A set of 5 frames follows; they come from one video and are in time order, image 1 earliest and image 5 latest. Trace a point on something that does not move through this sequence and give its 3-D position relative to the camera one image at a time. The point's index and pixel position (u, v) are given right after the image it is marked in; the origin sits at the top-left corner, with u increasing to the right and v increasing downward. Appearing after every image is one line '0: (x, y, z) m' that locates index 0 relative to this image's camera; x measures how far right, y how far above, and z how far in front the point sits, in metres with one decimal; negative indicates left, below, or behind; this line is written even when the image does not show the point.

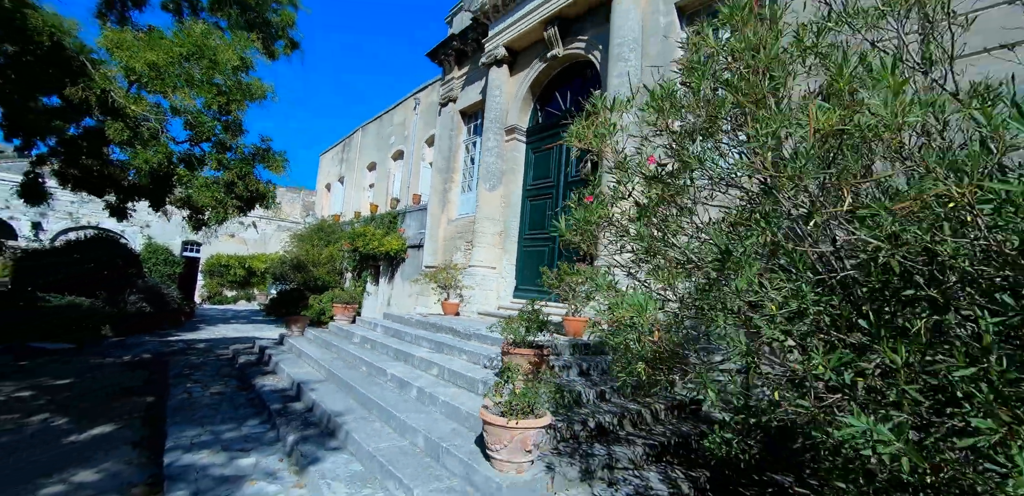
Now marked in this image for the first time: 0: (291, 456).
0: (-1.7, -1.6, +3.2) m
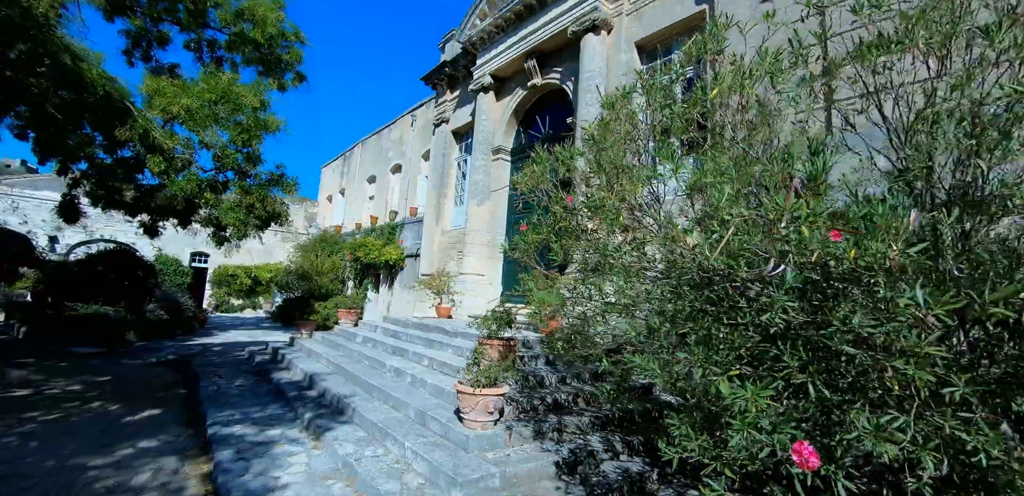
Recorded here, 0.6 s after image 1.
0: (-2.0, -1.7, +4.0) m
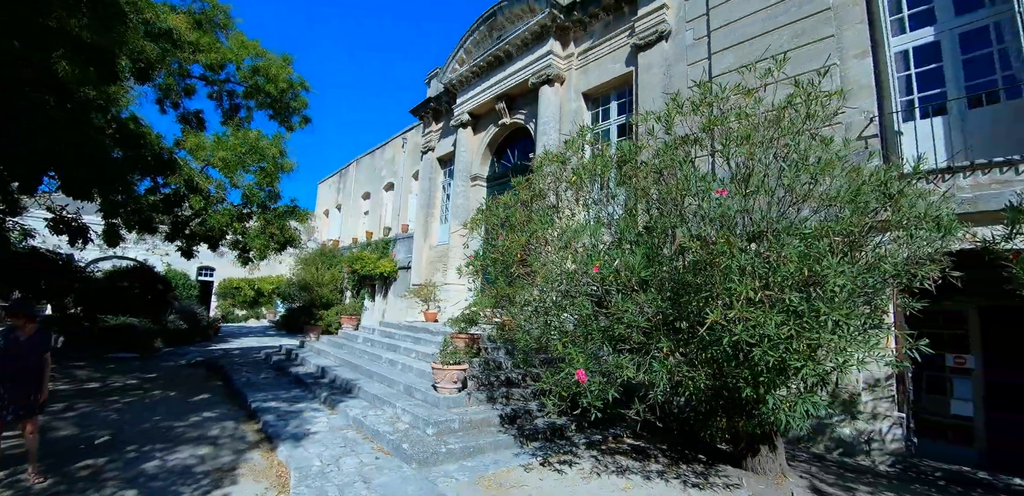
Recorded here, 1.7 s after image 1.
0: (-2.4, -2.0, +5.5) m
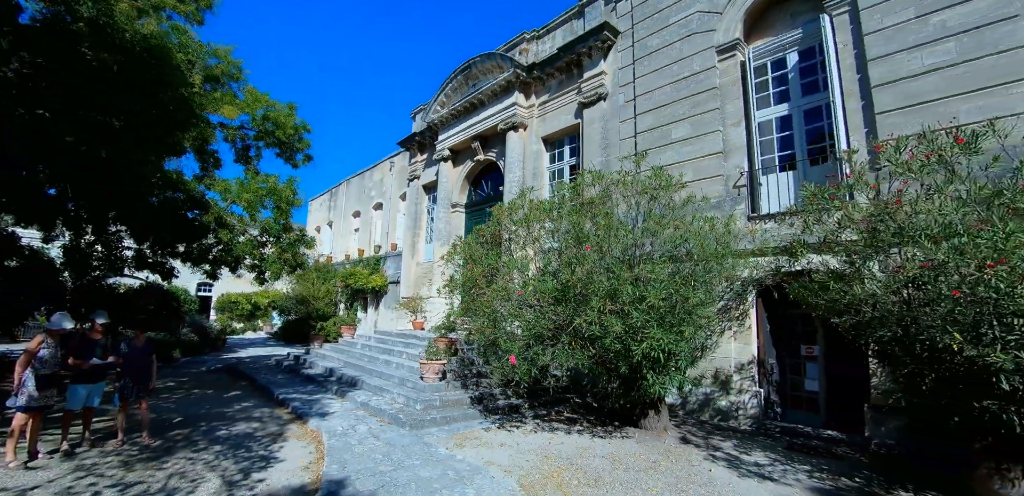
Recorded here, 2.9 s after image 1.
0: (-3.0, -2.4, +7.0) m
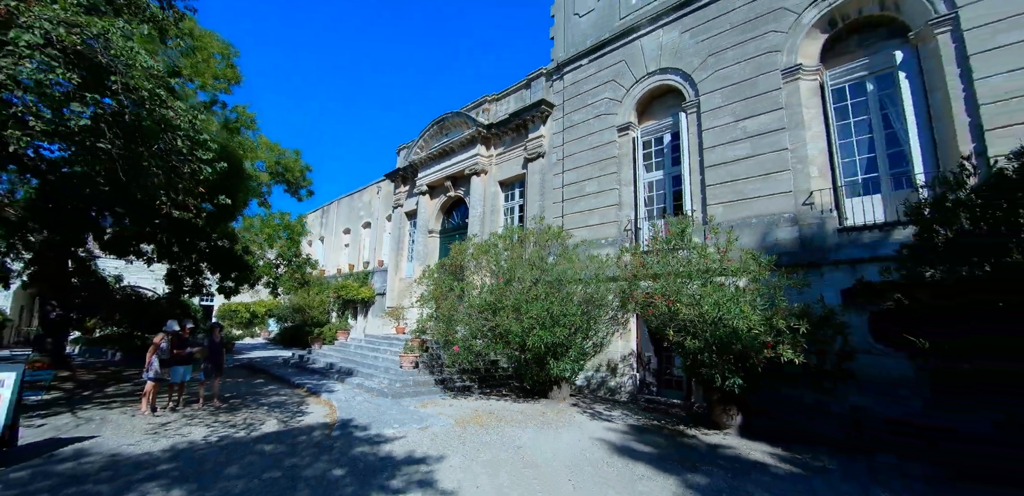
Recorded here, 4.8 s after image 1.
0: (-4.0, -3.0, +9.6) m
